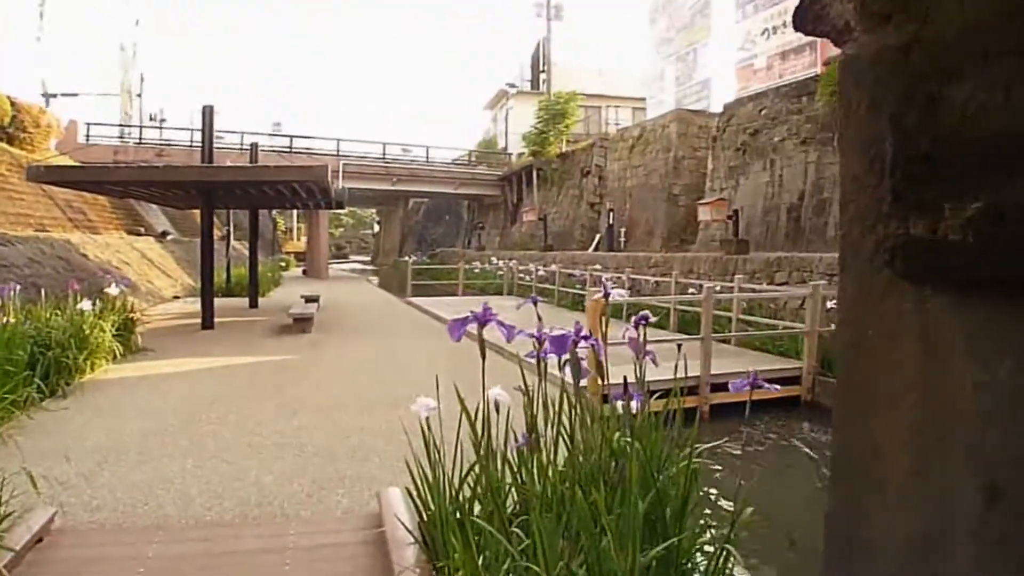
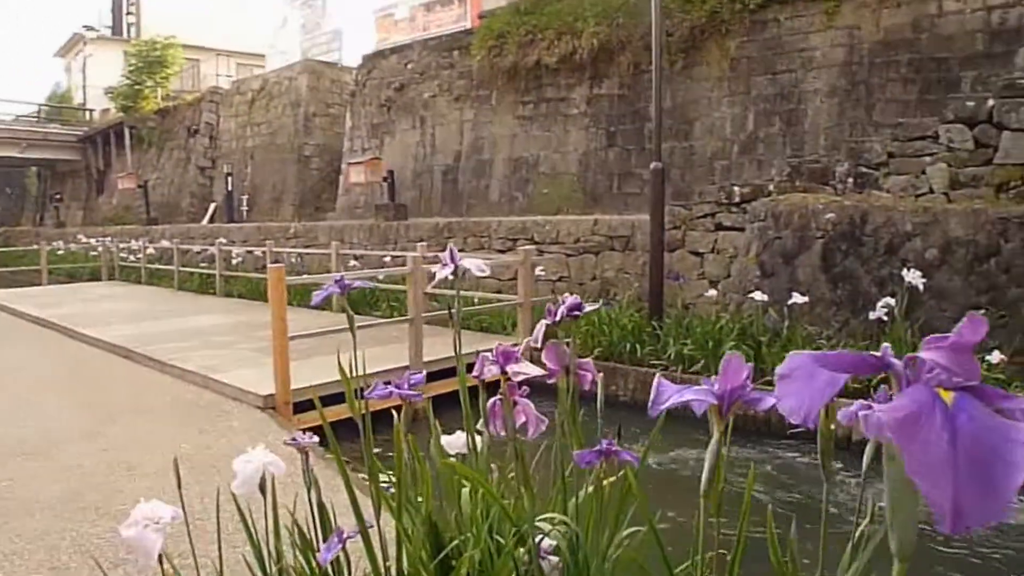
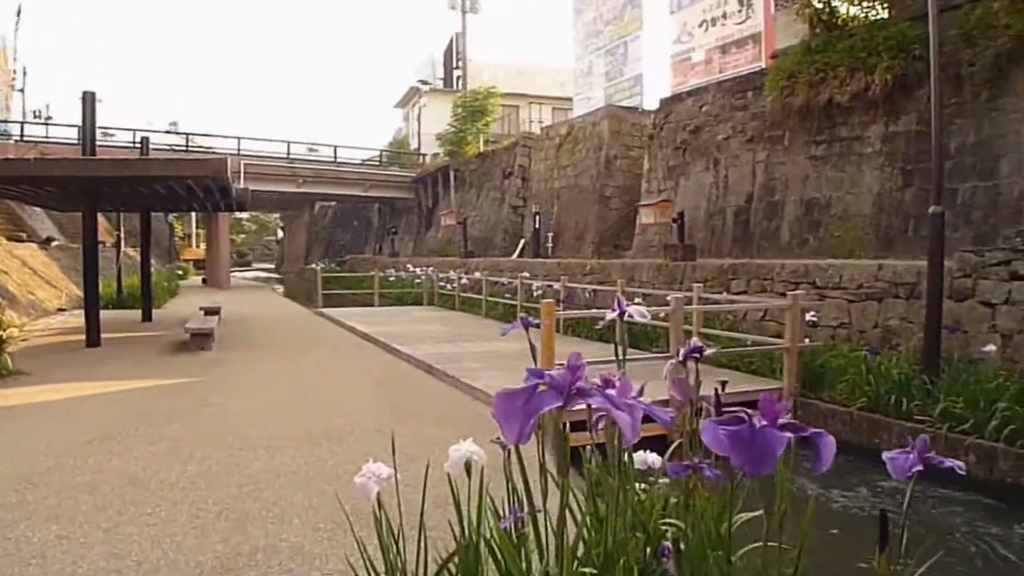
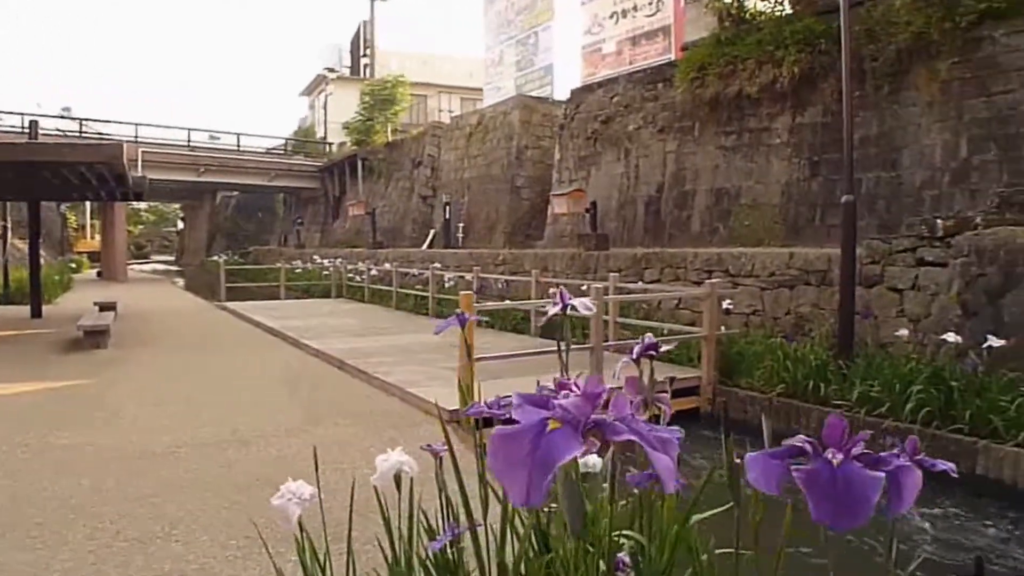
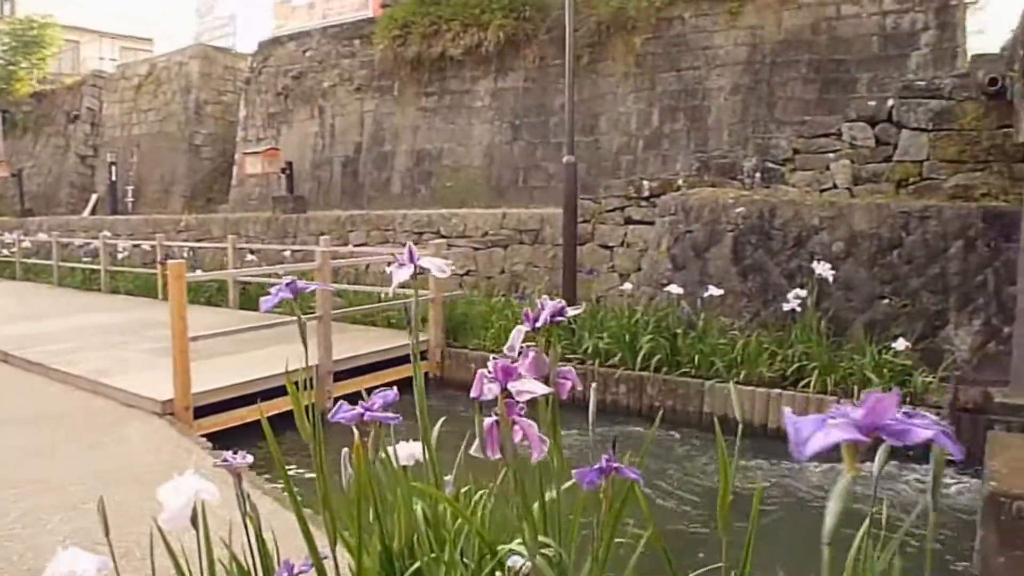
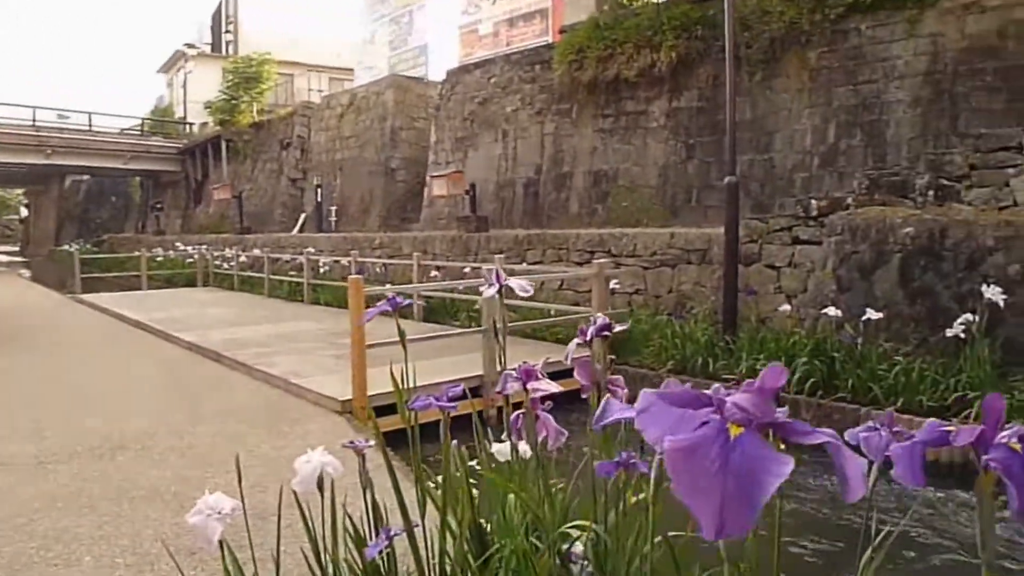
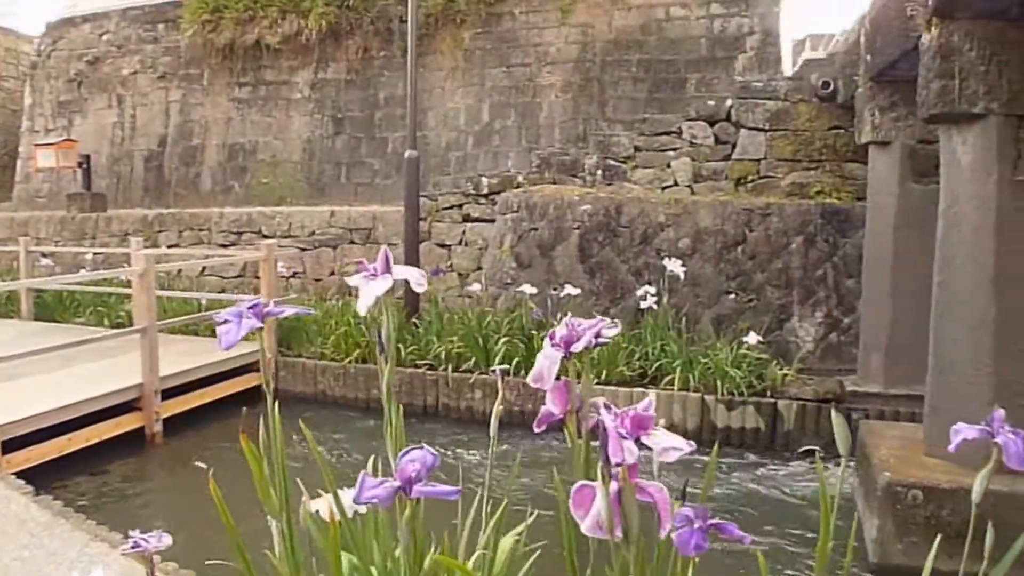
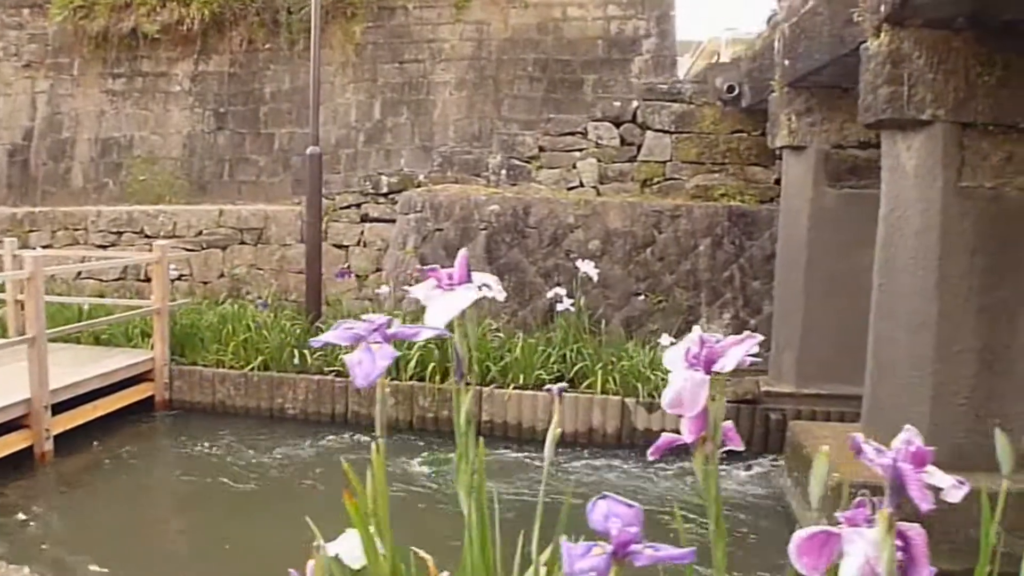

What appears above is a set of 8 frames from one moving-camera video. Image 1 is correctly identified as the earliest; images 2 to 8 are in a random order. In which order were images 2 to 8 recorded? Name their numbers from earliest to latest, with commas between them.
3, 4, 6, 2, 5, 7, 8
